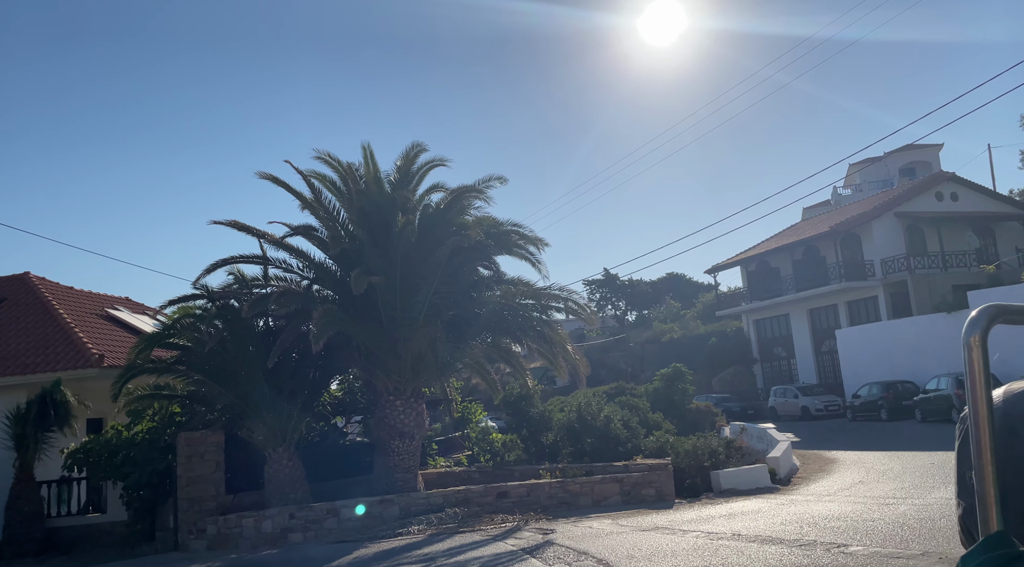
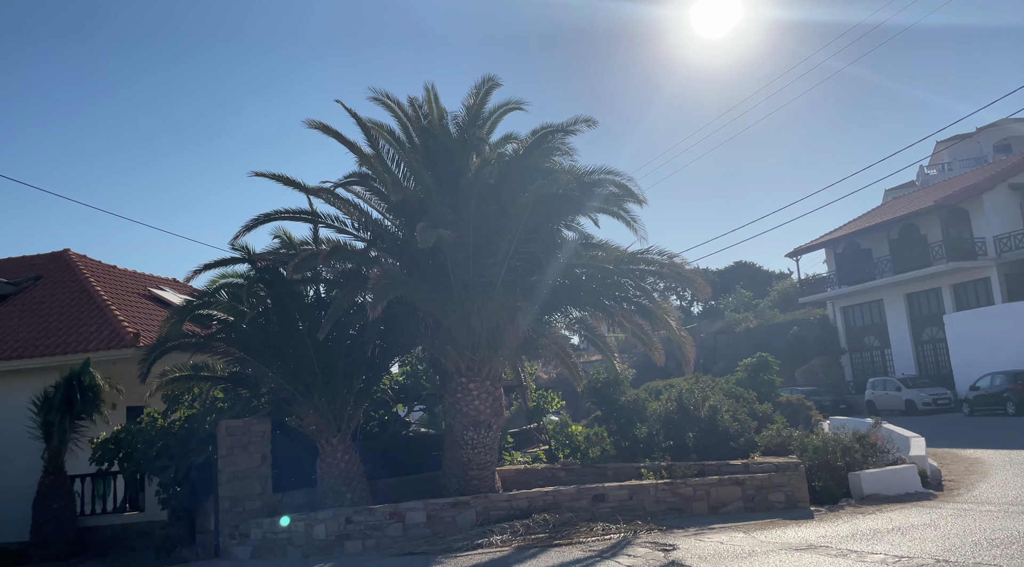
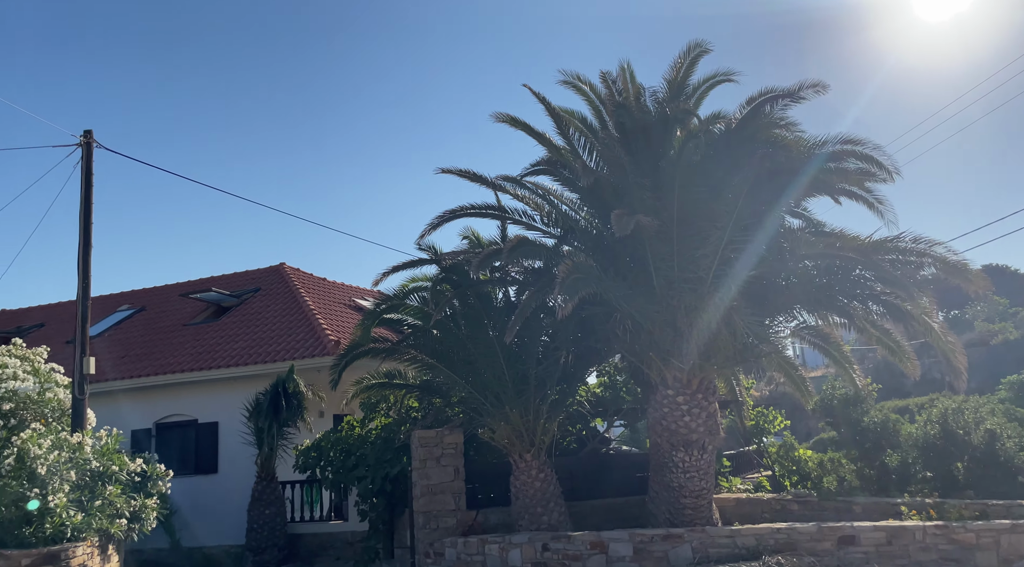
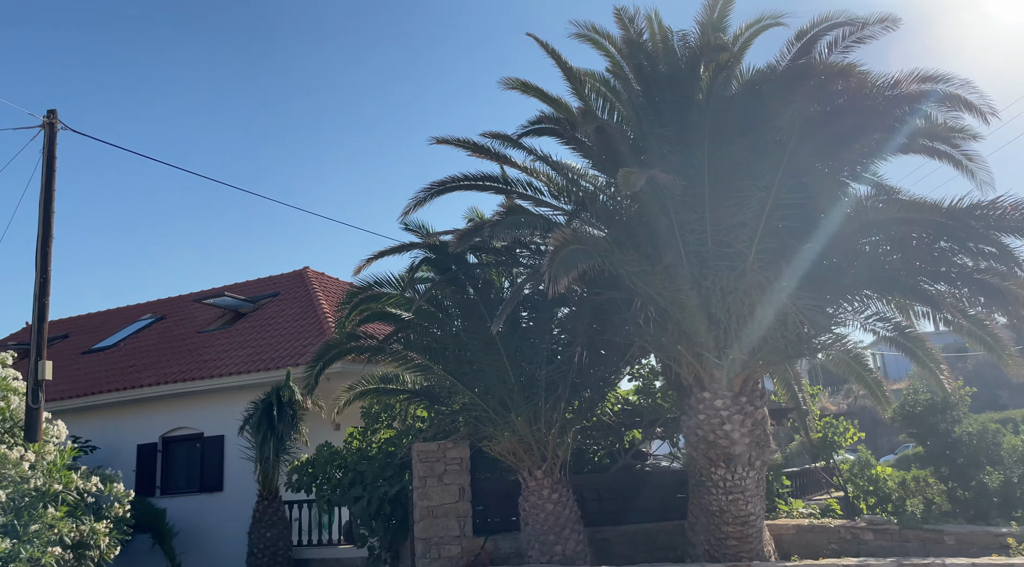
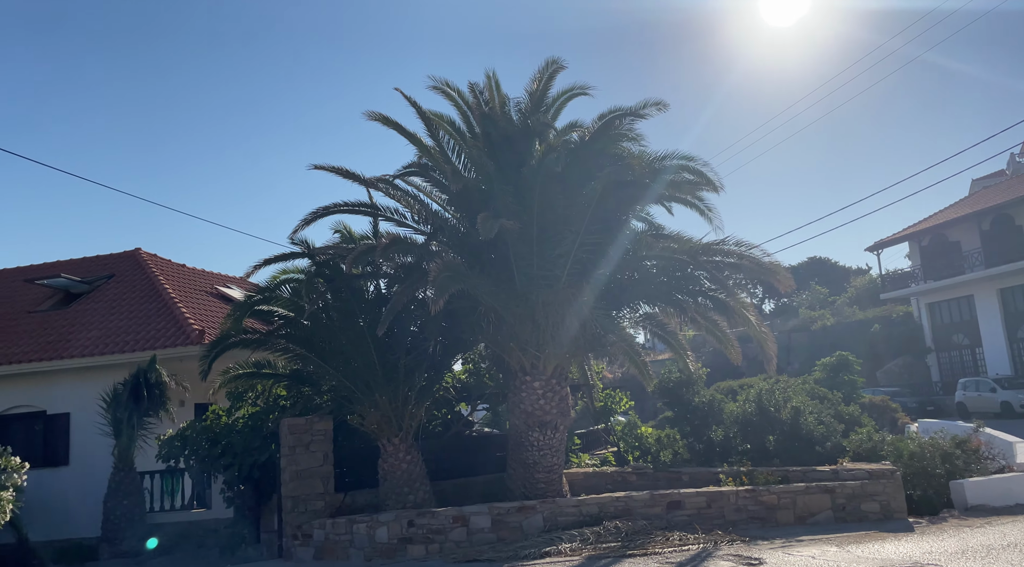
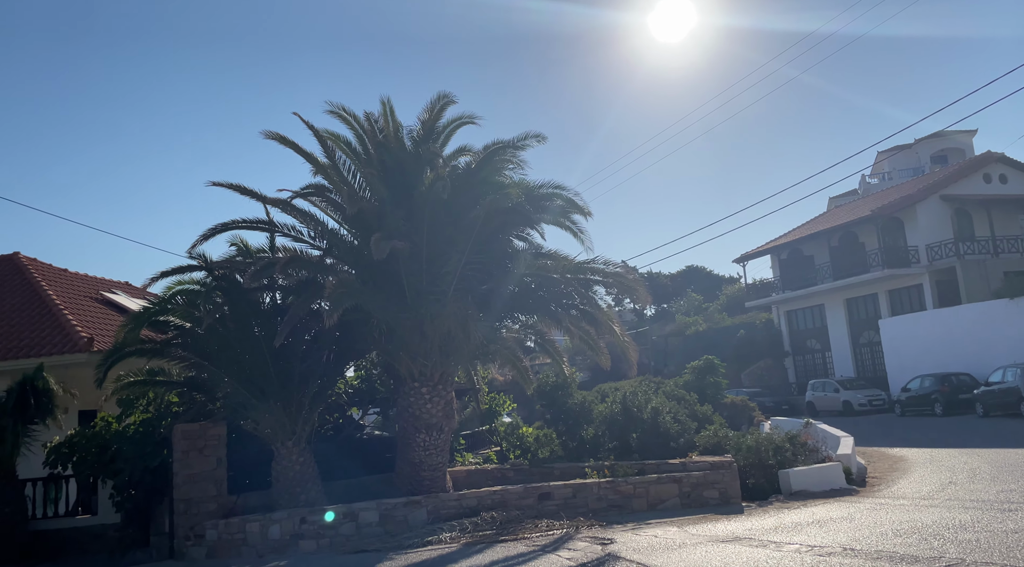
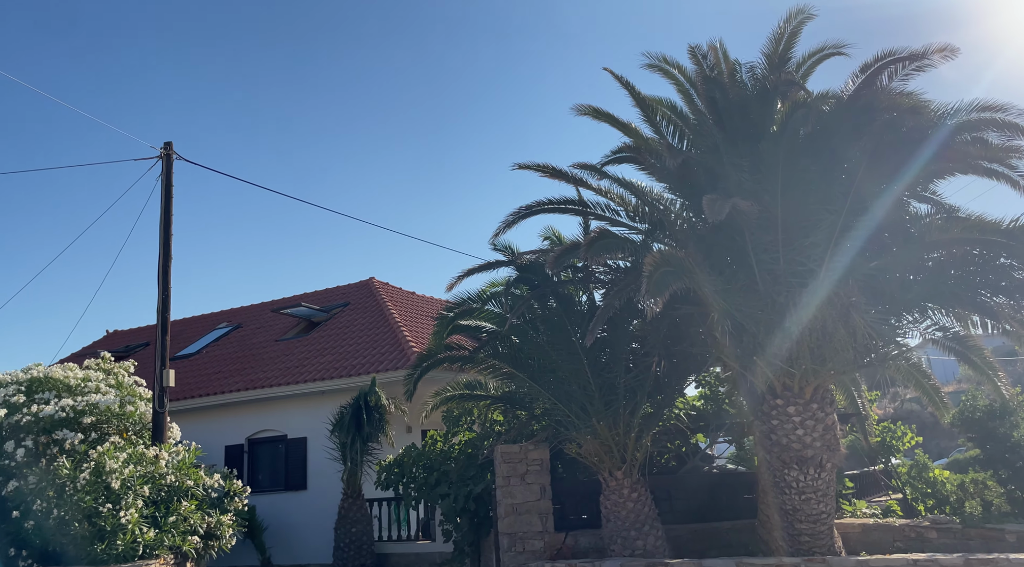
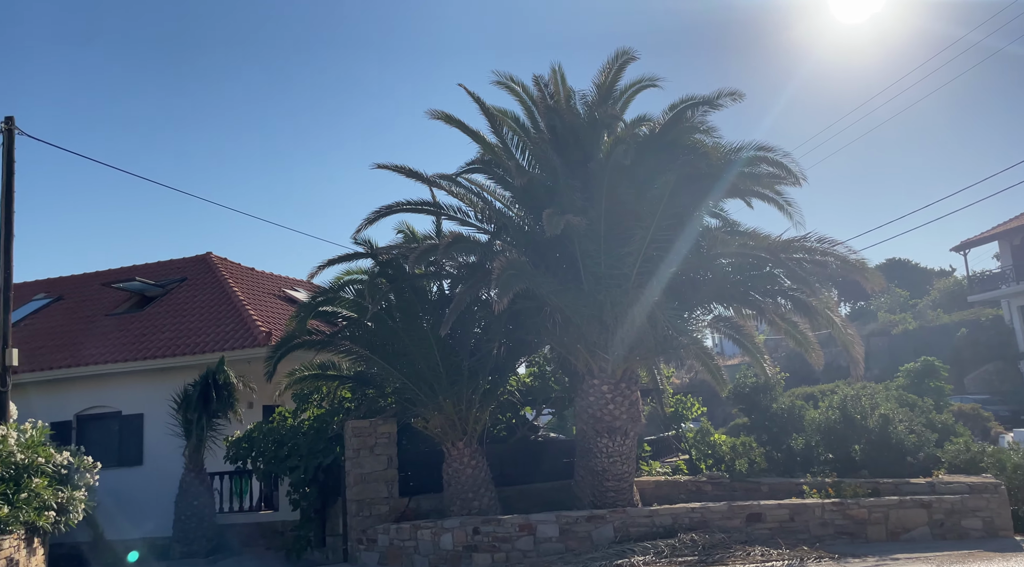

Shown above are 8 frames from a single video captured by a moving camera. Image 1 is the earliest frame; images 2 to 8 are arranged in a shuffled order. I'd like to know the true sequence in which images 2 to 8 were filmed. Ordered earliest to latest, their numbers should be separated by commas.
6, 2, 5, 8, 3, 7, 4
